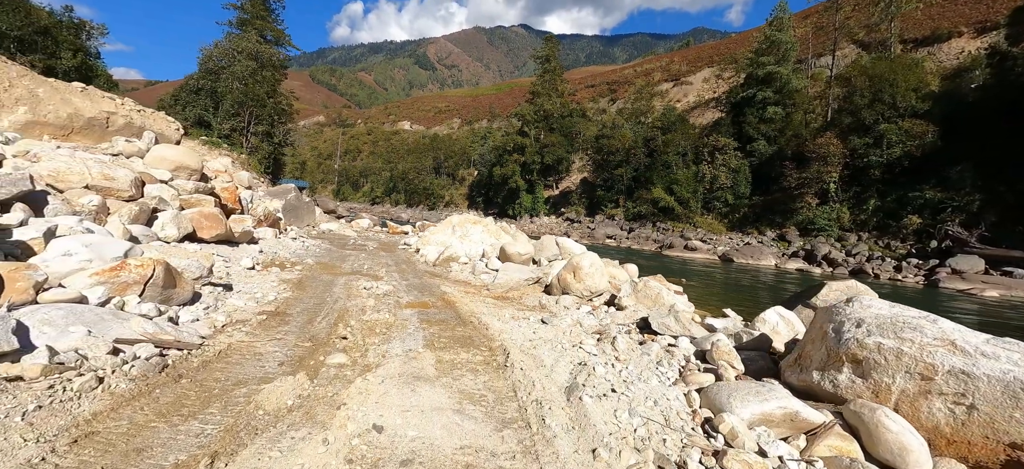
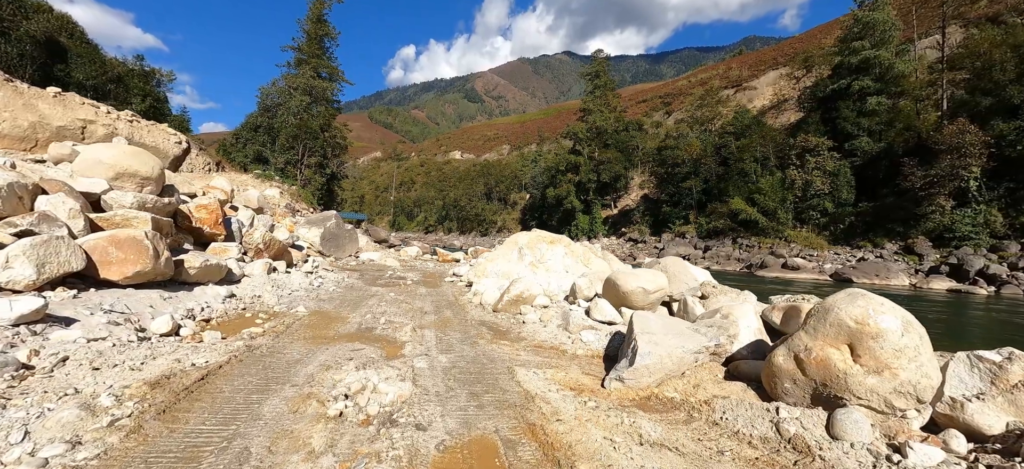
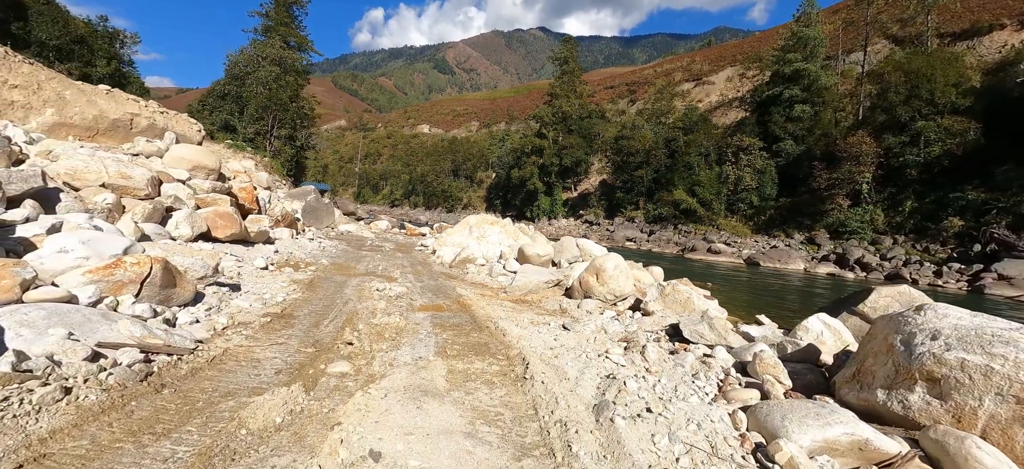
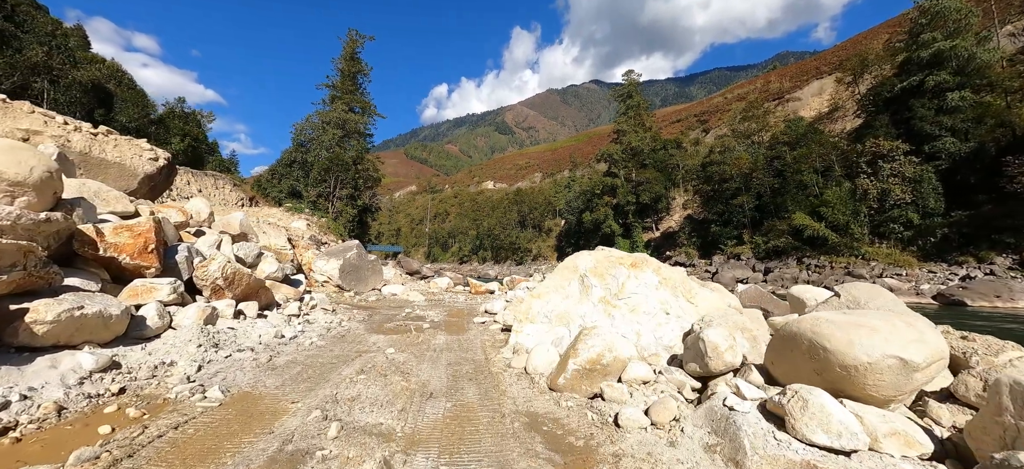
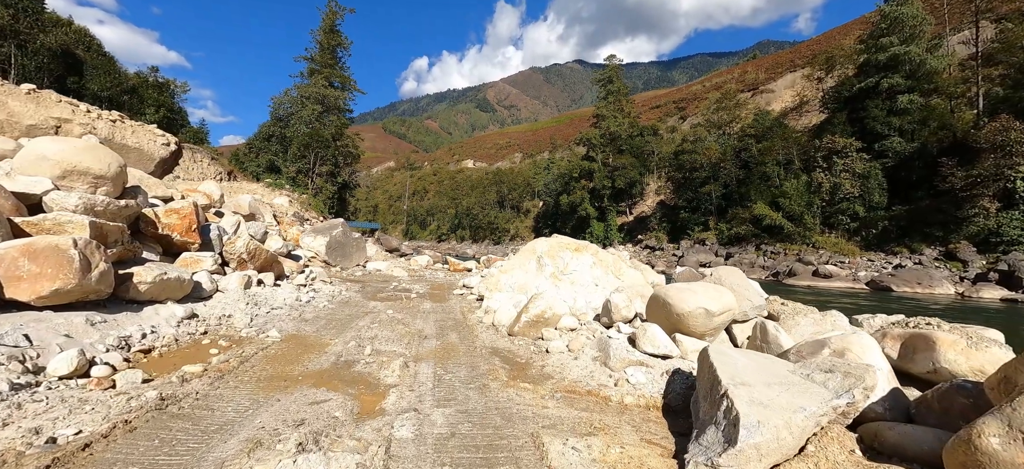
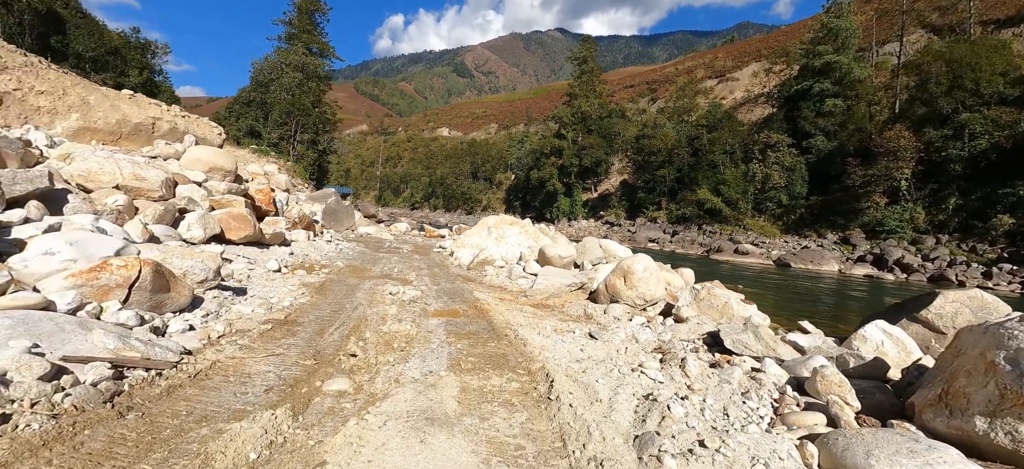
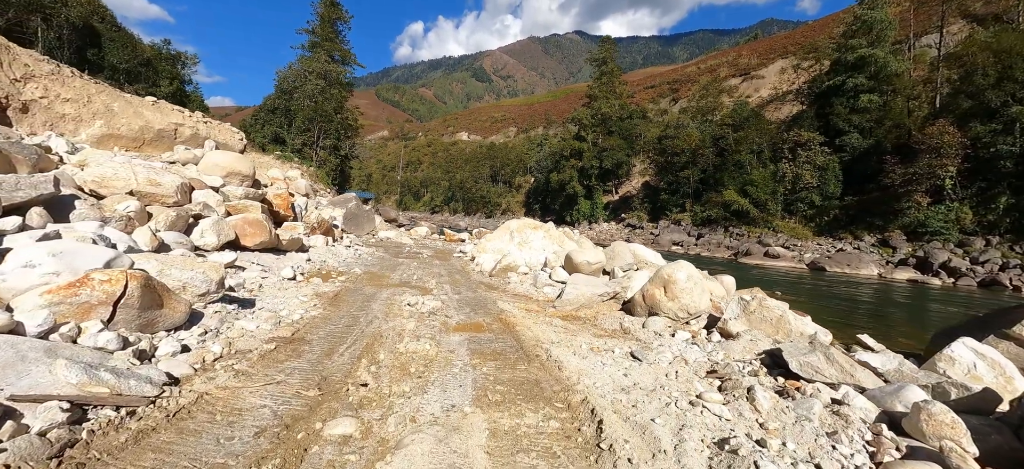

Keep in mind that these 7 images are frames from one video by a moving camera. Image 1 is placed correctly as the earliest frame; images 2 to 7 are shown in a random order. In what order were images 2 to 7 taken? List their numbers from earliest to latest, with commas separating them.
3, 6, 7, 2, 5, 4
